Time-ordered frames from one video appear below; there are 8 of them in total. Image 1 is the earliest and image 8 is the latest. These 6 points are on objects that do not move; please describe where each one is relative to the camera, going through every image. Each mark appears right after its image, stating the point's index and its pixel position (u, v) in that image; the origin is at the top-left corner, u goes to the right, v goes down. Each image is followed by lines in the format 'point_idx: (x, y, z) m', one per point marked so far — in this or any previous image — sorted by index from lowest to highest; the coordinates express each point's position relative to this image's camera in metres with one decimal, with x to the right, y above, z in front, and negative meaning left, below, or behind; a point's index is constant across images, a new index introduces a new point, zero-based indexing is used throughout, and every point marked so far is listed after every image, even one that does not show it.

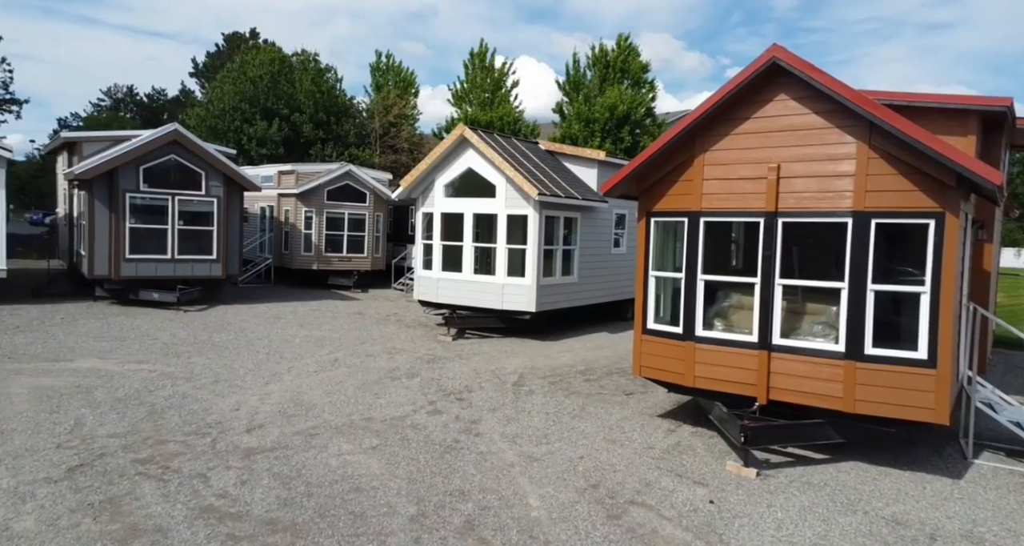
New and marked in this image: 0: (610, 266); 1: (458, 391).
0: (+2.5, +0.2, +16.3) m
1: (-0.8, -1.8, +9.8) m
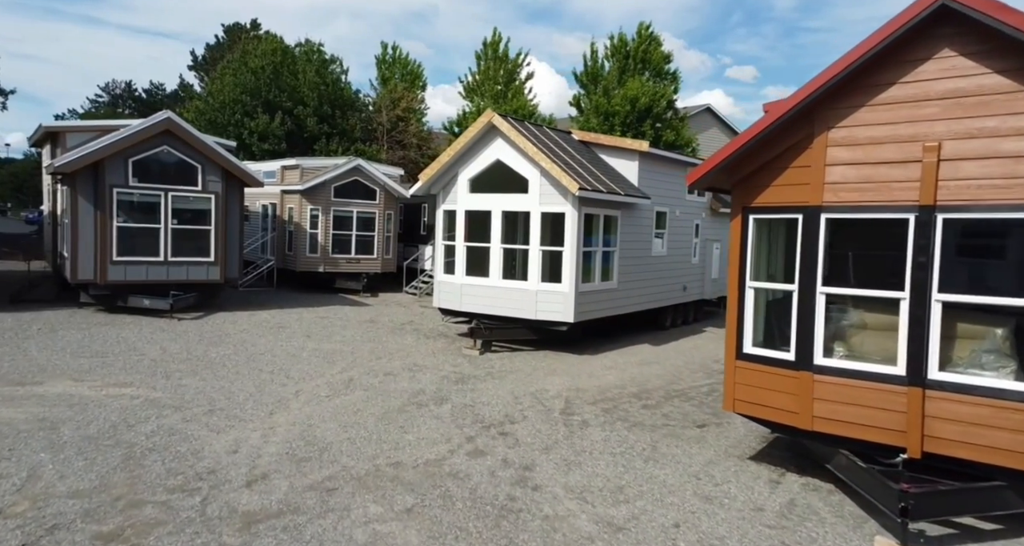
0: (+3.1, +0.1, +14.7) m
1: (-0.2, -1.9, +8.3) m
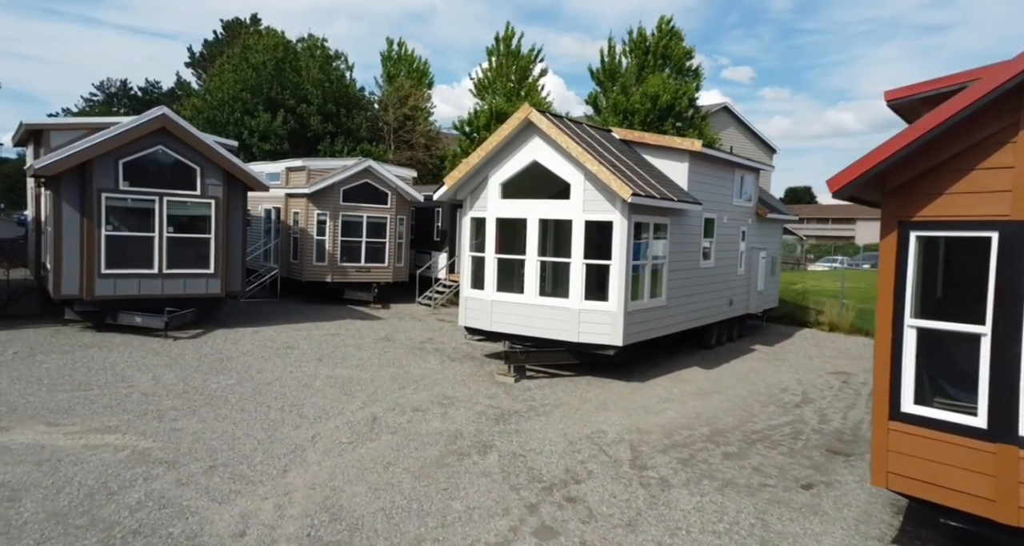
0: (+3.8, -0.2, +13.3) m
1: (+0.5, -2.2, +6.8) m
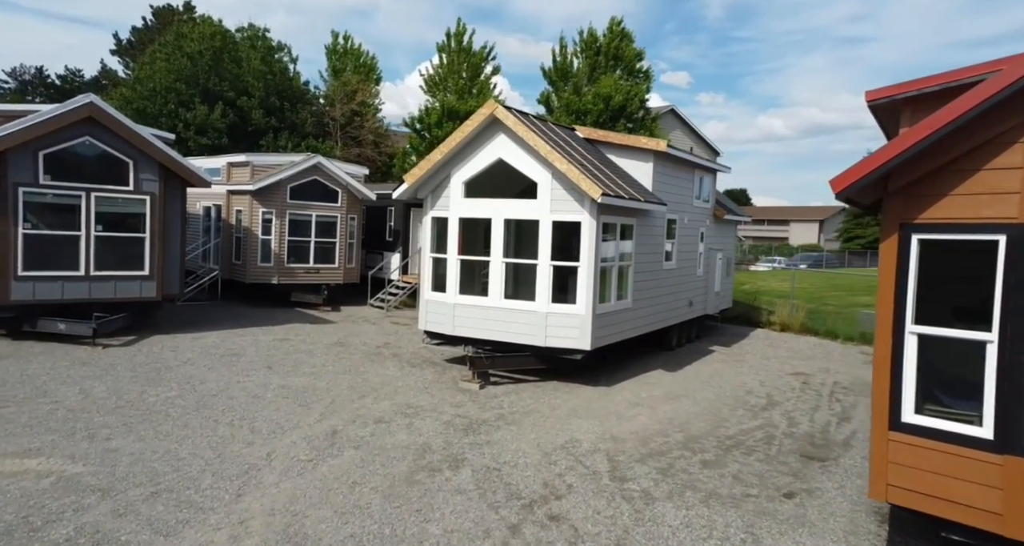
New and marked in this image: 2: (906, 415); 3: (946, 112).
0: (+3.0, -0.2, +13.2) m
1: (+0.3, -2.2, +6.4) m
2: (+2.9, -1.0, +4.7) m
3: (+2.9, +1.0, +4.4) m
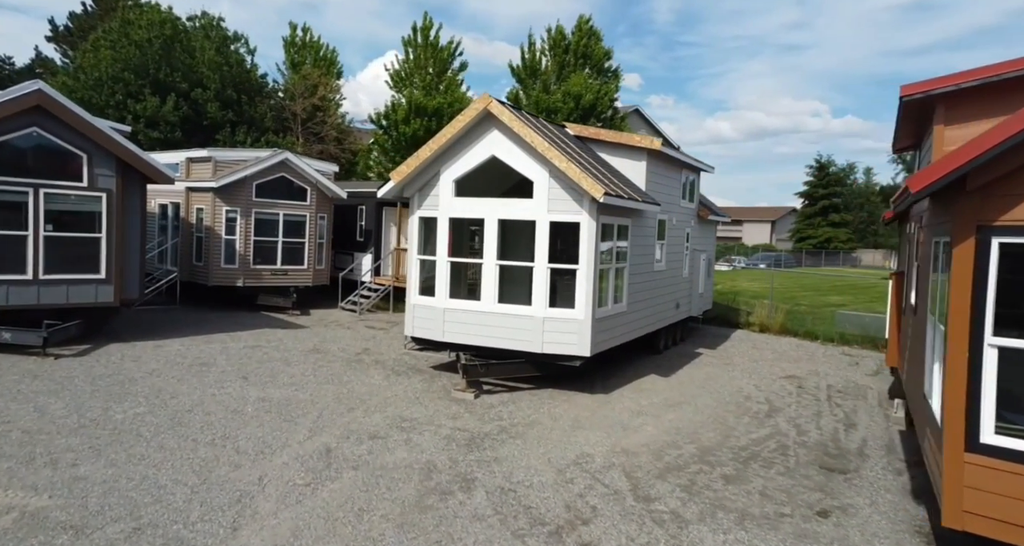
0: (+2.8, -0.3, +12.8) m
1: (+0.5, -2.3, +6.0) m
2: (+3.2, -1.1, +4.4) m
3: (+3.2, +1.0, +4.1) m
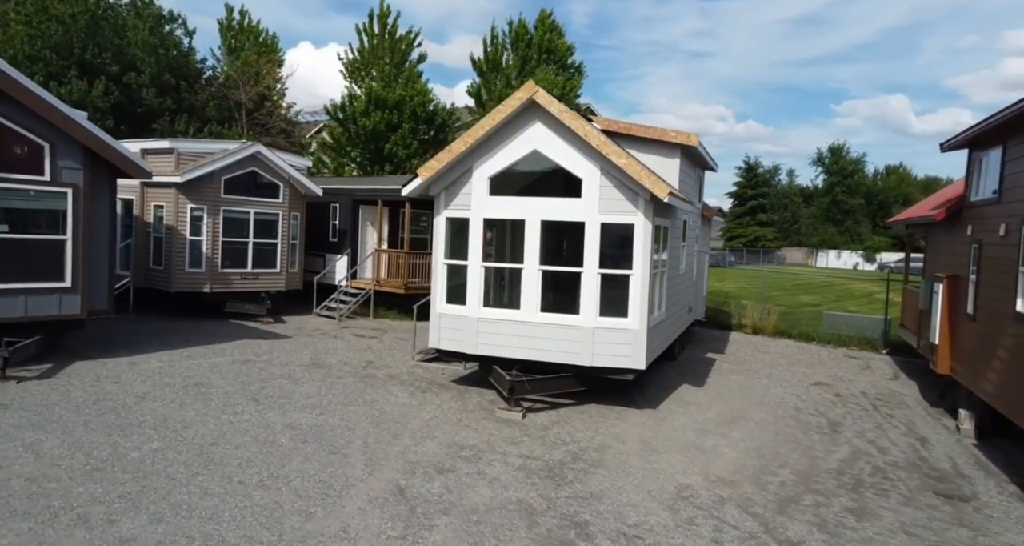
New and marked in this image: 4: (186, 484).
0: (+3.1, -0.3, +12.3) m
1: (+1.7, -2.4, +5.2) m
2: (+4.5, -1.2, +3.9) m
3: (+4.6, +0.9, +3.6) m
4: (-3.1, -2.0, +6.1) m
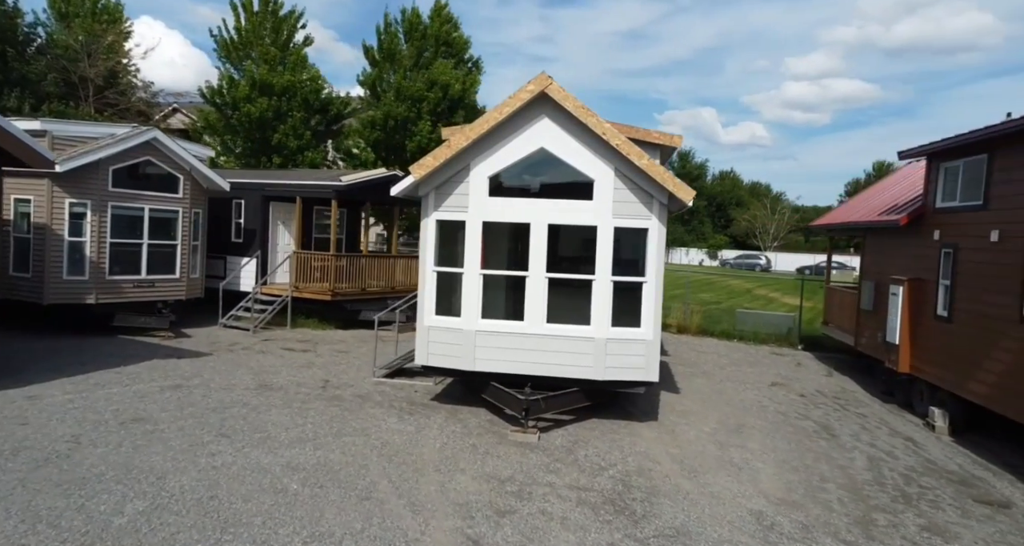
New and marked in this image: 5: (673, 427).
0: (+2.6, -0.4, +12.1) m
1: (+2.7, -2.5, +4.9) m
2: (+5.7, -1.3, +4.3) m
3: (+5.9, +0.8, +3.9) m
4: (-2.2, -2.2, +4.8) m
5: (+2.3, -2.2, +9.6) m
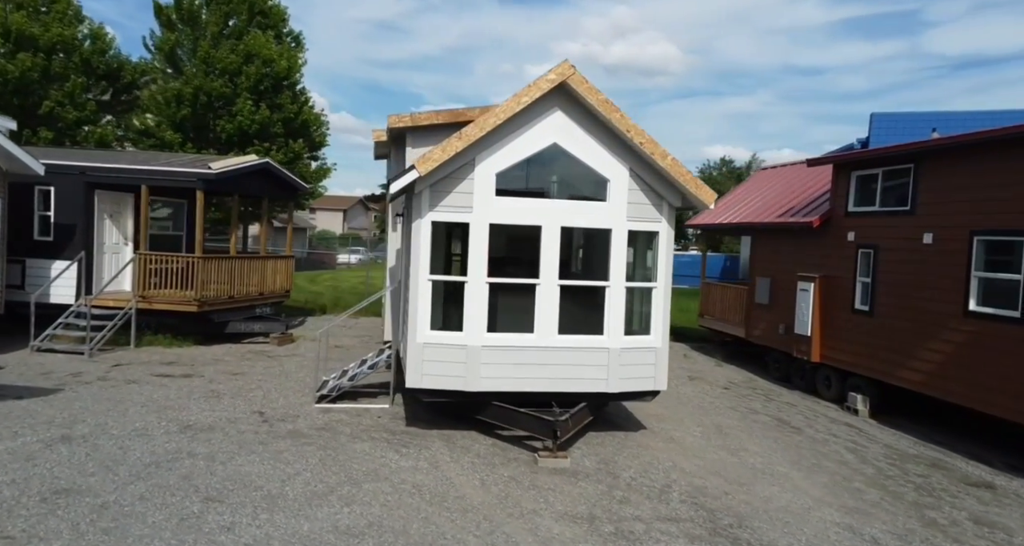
0: (+1.4, -0.5, +11.8) m
1: (+4.1, -2.6, +5.1) m
2: (+7.1, -1.3, +5.6) m
3: (+7.3, +0.7, +5.3) m
4: (-0.5, -2.3, +3.4) m
5: (+2.1, -2.2, +9.4) m
